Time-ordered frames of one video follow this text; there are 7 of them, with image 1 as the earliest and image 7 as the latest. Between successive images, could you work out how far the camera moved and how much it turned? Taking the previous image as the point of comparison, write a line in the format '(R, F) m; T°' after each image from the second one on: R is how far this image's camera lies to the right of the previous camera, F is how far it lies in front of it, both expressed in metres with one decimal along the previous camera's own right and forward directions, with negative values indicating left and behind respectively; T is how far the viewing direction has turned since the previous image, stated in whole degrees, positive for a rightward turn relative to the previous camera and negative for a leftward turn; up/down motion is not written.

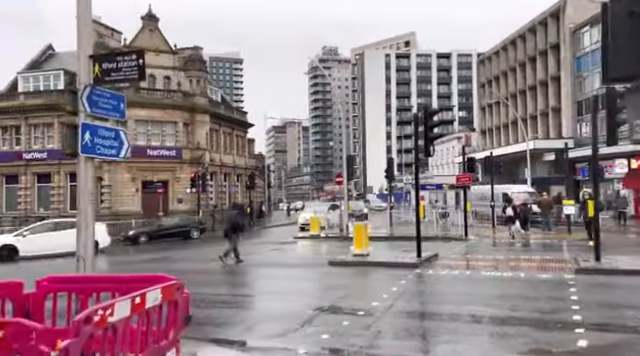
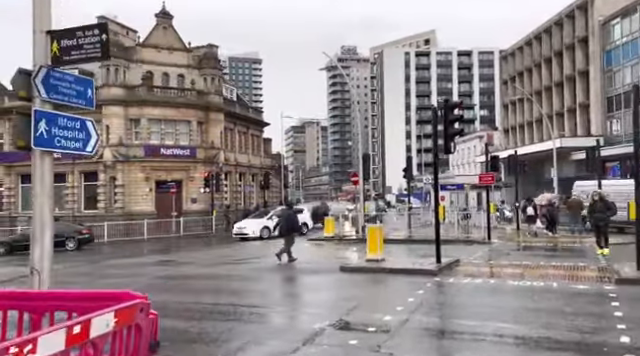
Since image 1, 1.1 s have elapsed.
(+0.2, +1.0) m; -2°
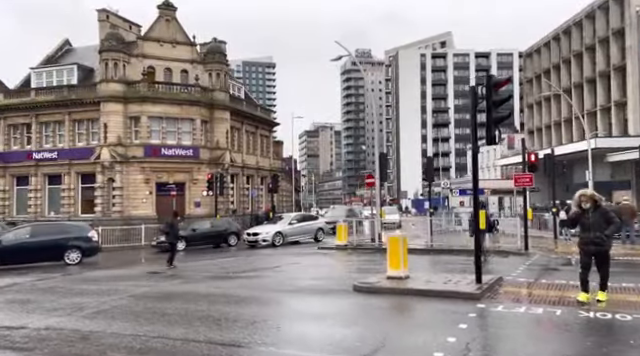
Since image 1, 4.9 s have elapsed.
(+0.1, +2.7) m; -2°
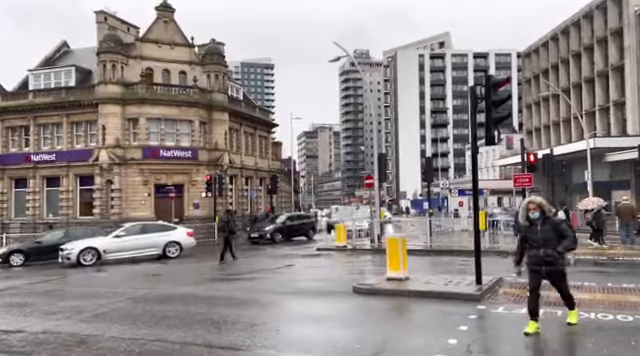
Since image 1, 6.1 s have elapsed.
(0.0, 0.0) m; 0°
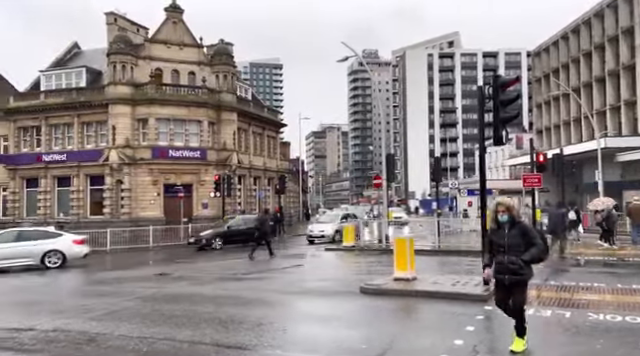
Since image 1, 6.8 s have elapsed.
(0.0, 0.0) m; -1°
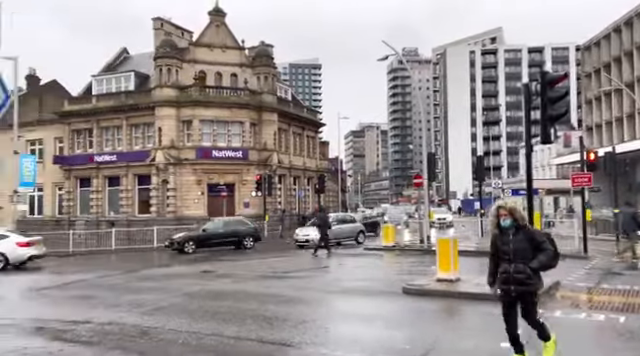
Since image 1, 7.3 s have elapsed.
(-0.1, -0.2) m; -4°
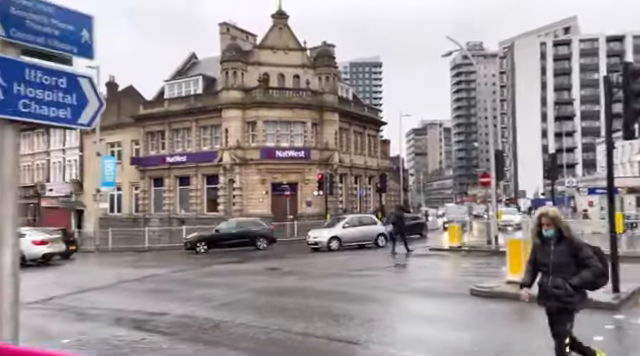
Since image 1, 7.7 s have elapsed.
(-0.1, -0.2) m; -7°
